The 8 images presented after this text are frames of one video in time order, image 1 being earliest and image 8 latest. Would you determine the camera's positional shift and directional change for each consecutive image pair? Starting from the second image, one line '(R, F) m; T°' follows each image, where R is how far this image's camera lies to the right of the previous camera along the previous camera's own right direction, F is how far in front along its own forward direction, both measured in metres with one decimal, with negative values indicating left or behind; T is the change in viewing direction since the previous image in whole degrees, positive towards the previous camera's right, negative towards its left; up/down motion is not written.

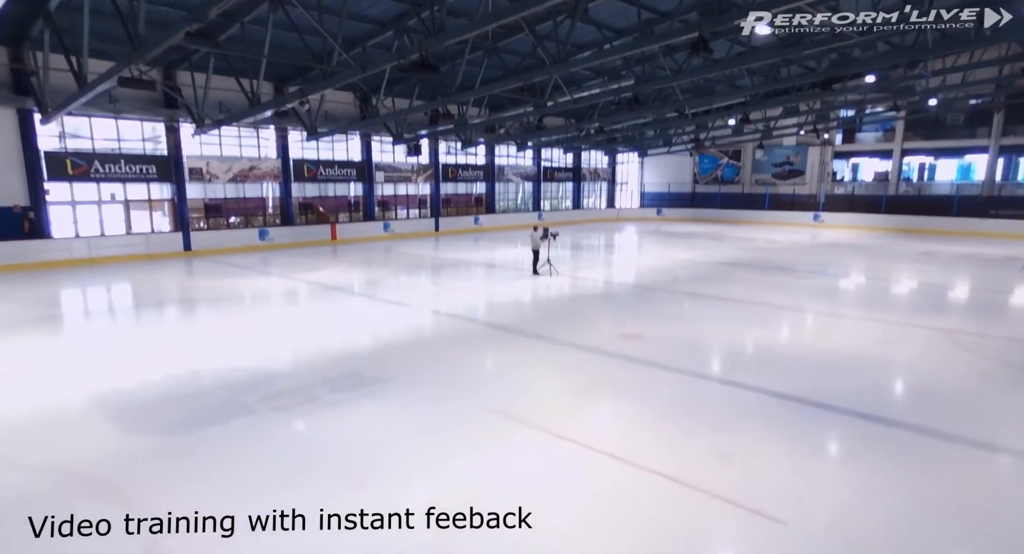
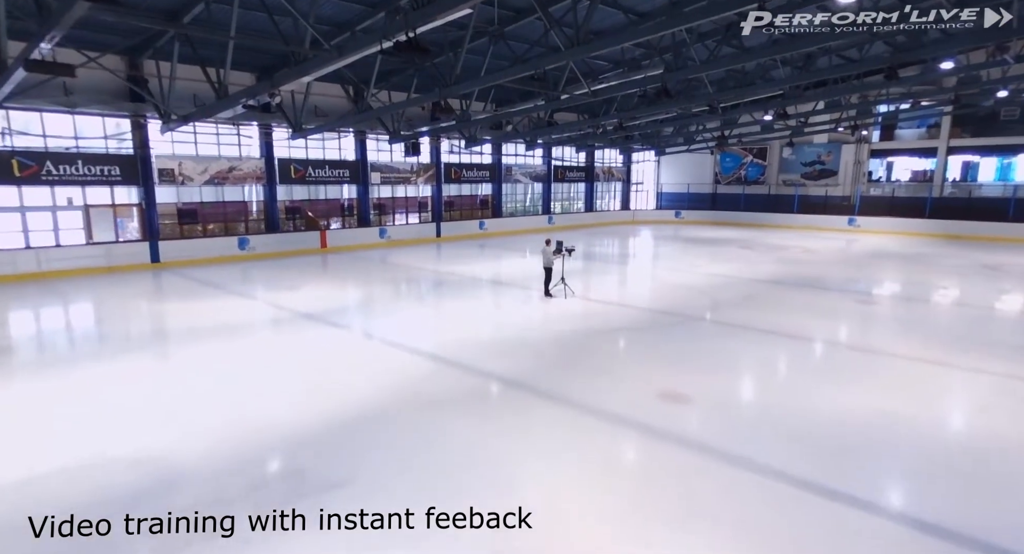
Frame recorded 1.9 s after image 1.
(0.0, +1.4) m; -1°
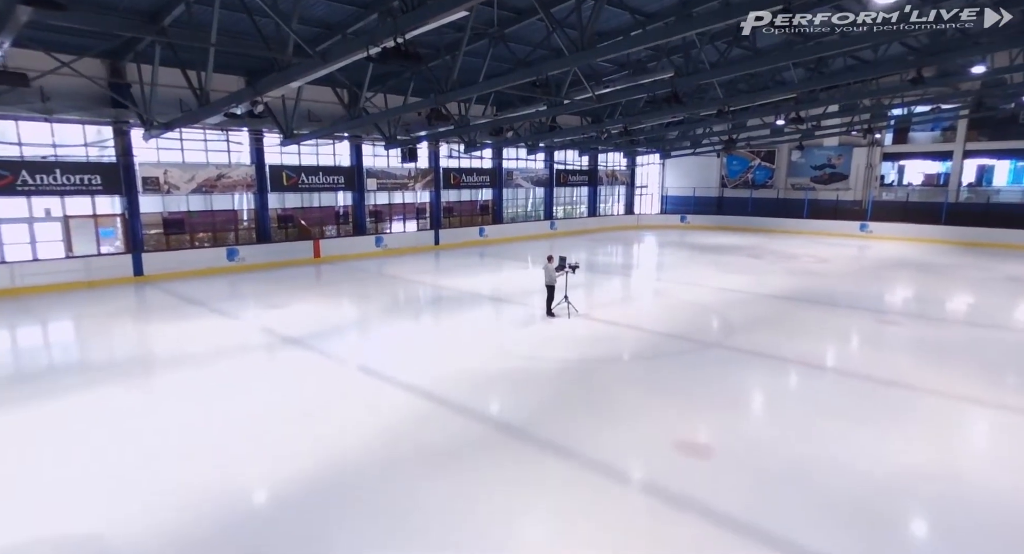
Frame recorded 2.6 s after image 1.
(0.0, +0.5) m; 0°
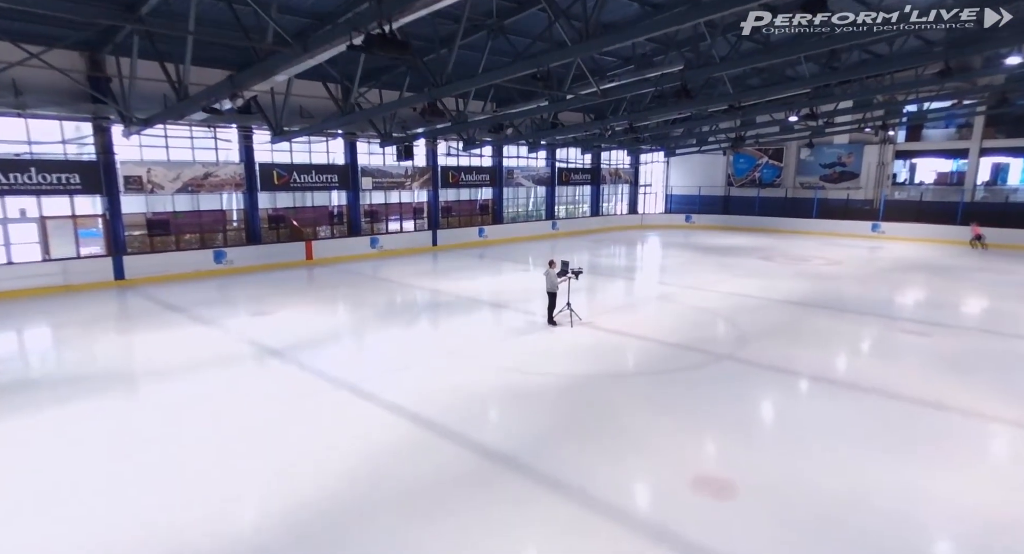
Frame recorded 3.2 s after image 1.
(0.0, +0.5) m; 0°
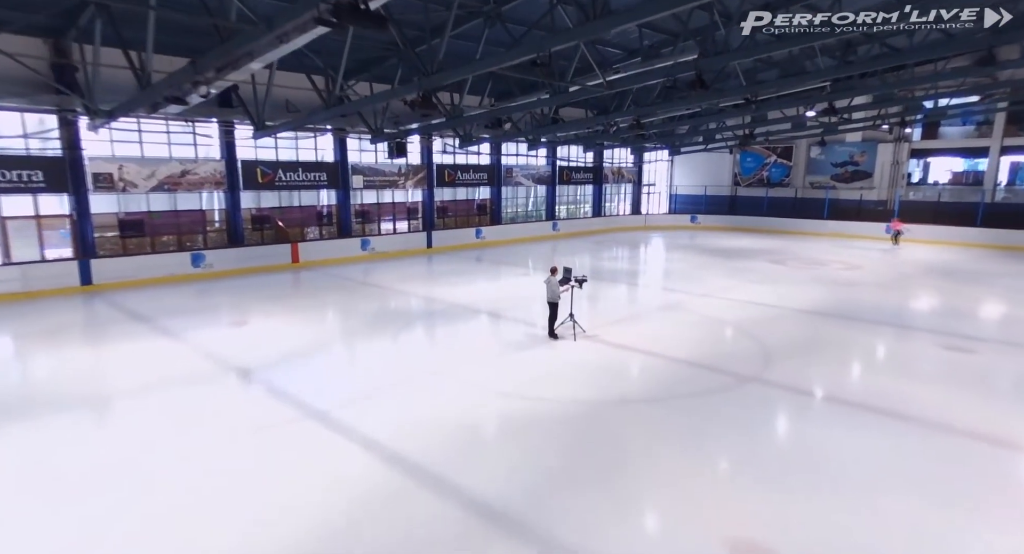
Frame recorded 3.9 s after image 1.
(0.0, +0.7) m; 0°
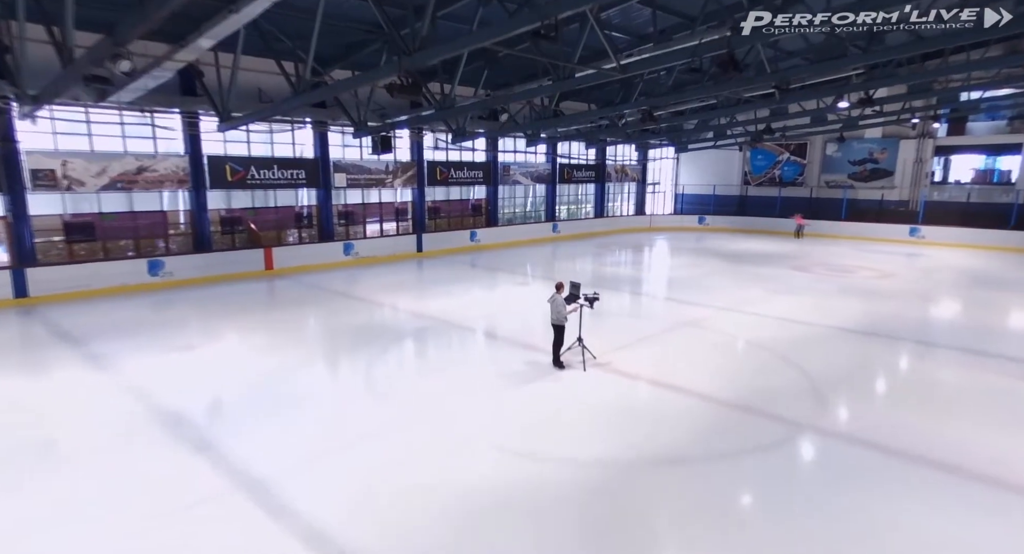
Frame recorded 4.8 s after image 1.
(0.0, +1.1) m; 0°
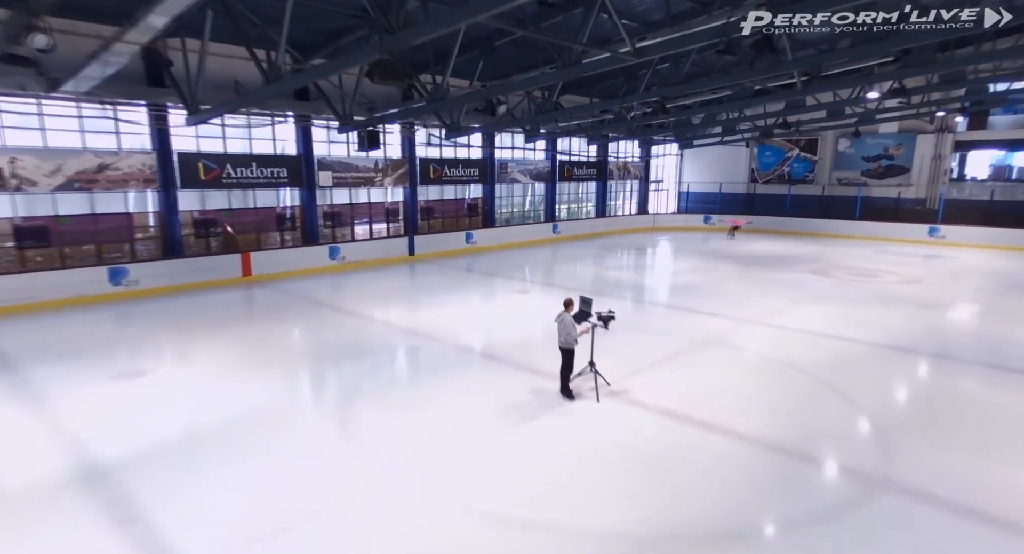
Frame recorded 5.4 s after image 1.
(0.0, +0.8) m; 0°
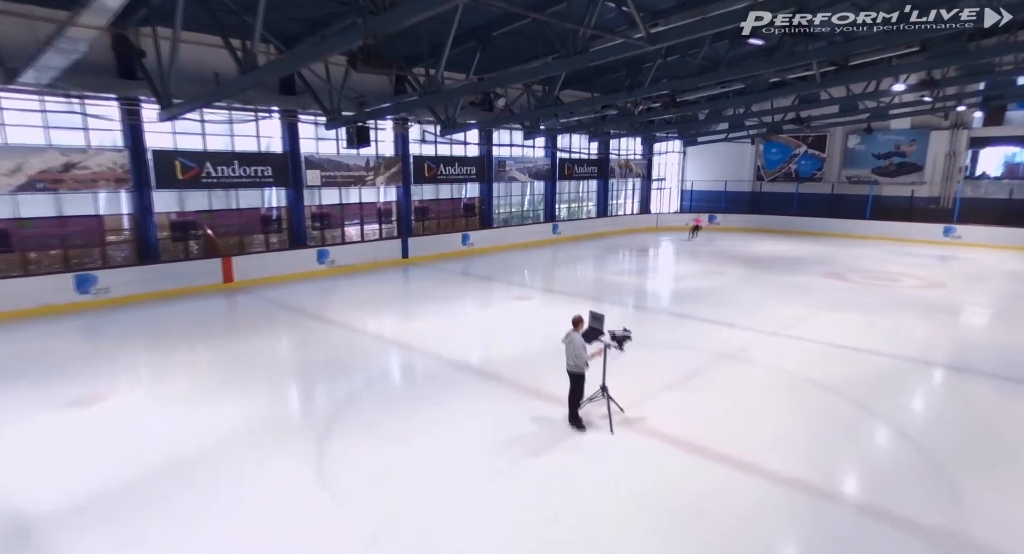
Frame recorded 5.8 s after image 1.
(0.0, +0.6) m; 0°
